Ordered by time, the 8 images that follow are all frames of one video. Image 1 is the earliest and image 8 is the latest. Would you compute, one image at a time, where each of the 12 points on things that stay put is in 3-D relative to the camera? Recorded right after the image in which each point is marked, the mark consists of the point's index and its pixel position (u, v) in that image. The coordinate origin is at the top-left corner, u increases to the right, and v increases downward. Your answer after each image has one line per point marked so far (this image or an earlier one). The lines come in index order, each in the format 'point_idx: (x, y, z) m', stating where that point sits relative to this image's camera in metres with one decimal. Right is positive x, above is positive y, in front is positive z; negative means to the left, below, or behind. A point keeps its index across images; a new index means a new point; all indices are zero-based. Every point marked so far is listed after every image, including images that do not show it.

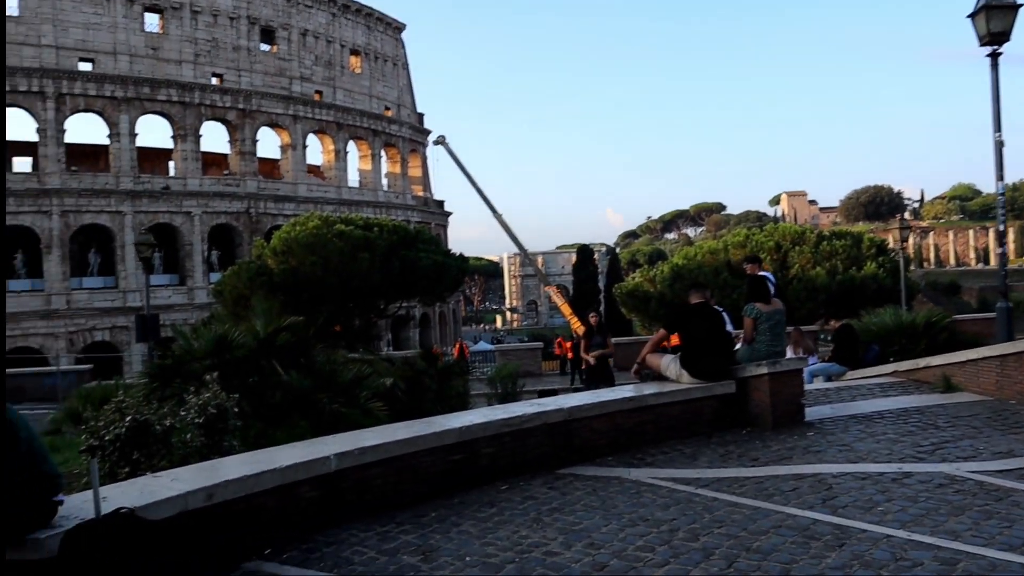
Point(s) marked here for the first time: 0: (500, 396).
0: (-0.3, -2.2, +19.5) m
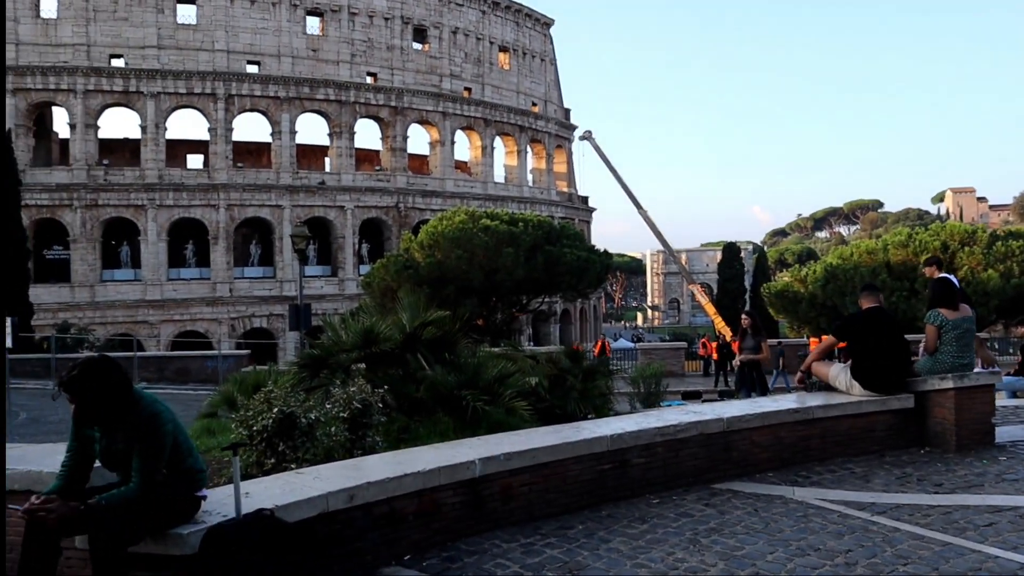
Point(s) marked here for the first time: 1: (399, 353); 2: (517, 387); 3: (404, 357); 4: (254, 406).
0: (+2.7, -2.2, +18.9) m
1: (-1.2, -0.7, +10.0) m
2: (+0.1, -1.0, +9.5) m
3: (-1.2, -0.8, +9.9) m
4: (-1.9, -0.9, +7.0) m
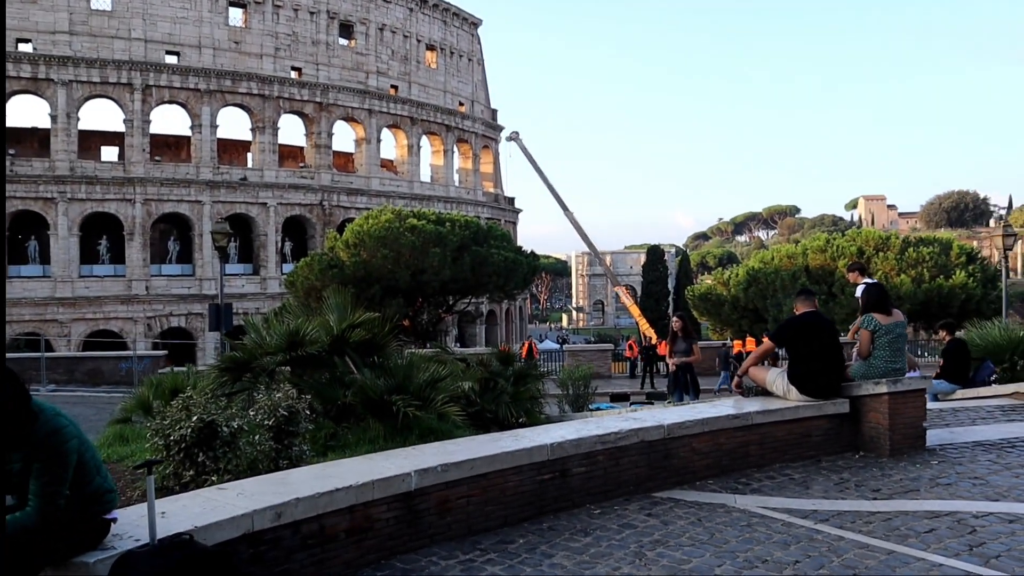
0: (+1.2, -2.2, +18.8) m
1: (-1.9, -0.7, +9.6) m
2: (-0.6, -1.0, +9.2) m
3: (-1.9, -0.8, +9.6) m
4: (-2.4, -0.9, +6.6) m
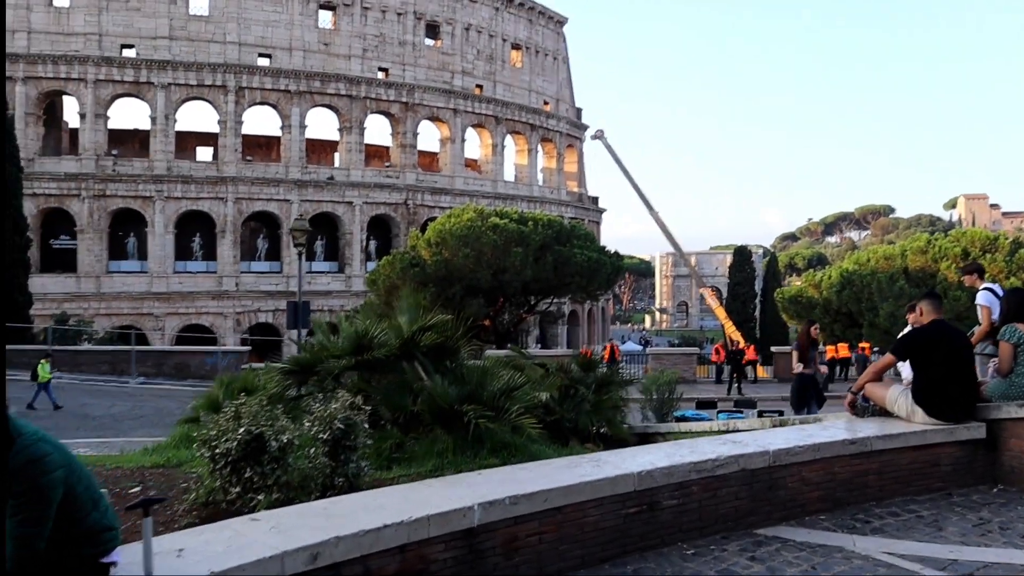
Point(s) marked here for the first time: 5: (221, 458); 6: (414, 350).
0: (+2.8, -2.3, +17.9) m
1: (-1.1, -0.7, +9.0) m
2: (+0.1, -1.0, +8.5) m
3: (-1.1, -0.8, +8.9) m
4: (-1.9, -0.9, +6.0) m
5: (-1.8, -1.0, +5.7) m
6: (-1.0, -0.6, +9.0) m
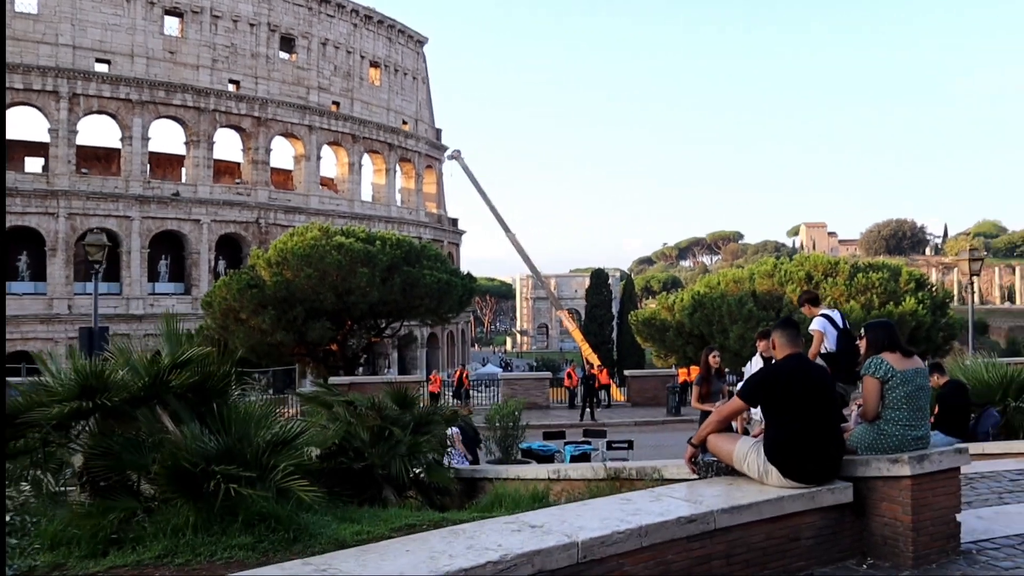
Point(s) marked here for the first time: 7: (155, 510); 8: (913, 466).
0: (-0.3, -2.7, +16.4) m
1: (-2.9, -0.9, +7.0) m
2: (-1.6, -1.2, +6.7) m
3: (-2.8, -0.9, +7.0) m
4: (-3.2, -1.0, +4.0) m
5: (-3.0, -1.2, +3.6) m
6: (-2.7, -0.8, +7.1) m
7: (-2.5, -1.5, +6.5) m
8: (+2.1, -0.9, +4.9) m
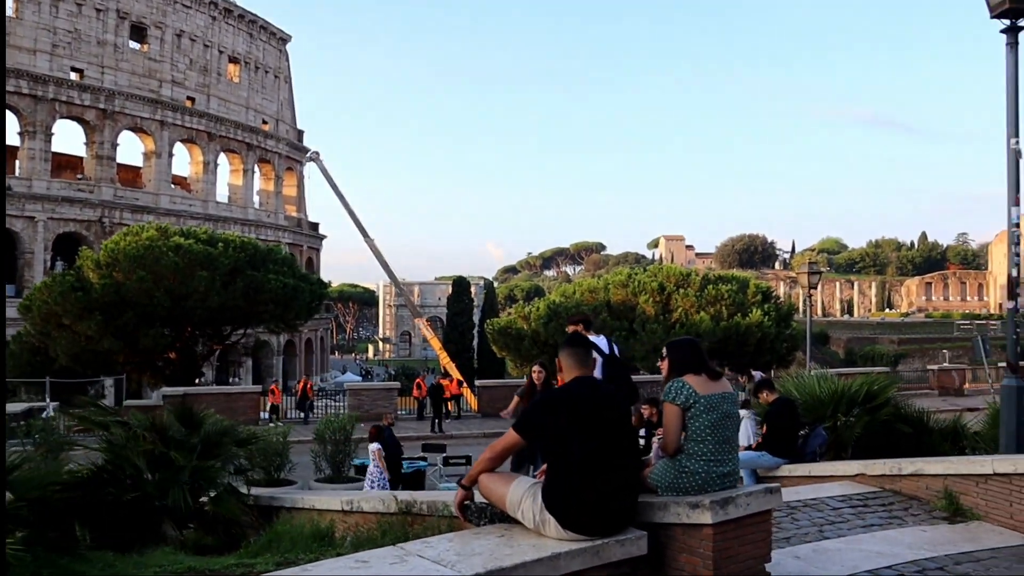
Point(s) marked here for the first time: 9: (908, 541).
0: (-3.1, -2.8, +15.1) m
1: (-4.3, -0.9, +5.5) m
2: (-3.0, -1.2, +5.4) m
3: (-4.3, -0.9, +5.5) m
4: (-4.2, -1.0, +2.4) m
5: (-4.0, -1.1, +2.1) m
6: (-4.2, -0.8, +5.6) m
7: (-3.9, -1.5, +5.0) m
8: (+0.9, -1.0, +4.1) m
9: (+2.4, -1.6, +5.7) m
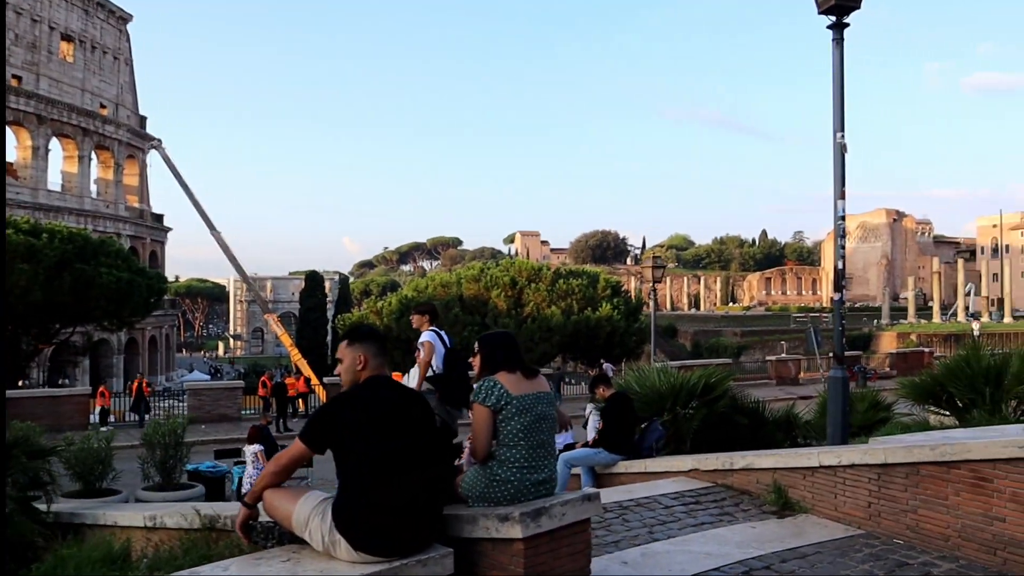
0: (-5.6, -2.7, +14.0) m
1: (-5.3, -0.8, +4.3) m
2: (-4.0, -1.2, +4.4) m
3: (-5.3, -0.9, +4.3) m
4: (-4.7, -0.9, +1.3) m
5: (-4.5, -1.1, +1.0) m
6: (-5.2, -0.7, +4.4) m
7: (-4.8, -1.5, +3.9) m
8: (+0.1, -0.9, +3.7) m
9: (+1.3, -1.5, +5.5) m
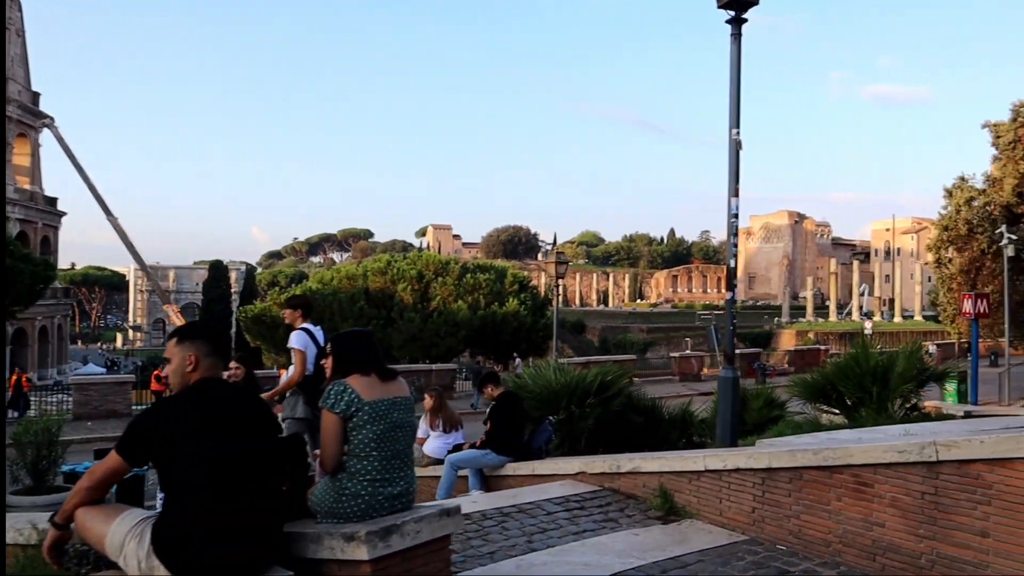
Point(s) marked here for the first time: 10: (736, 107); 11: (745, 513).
0: (-7.1, -2.5, +13.1) m
1: (-5.9, -0.7, +3.4) m
2: (-4.6, -1.1, +3.7) m
3: (-5.8, -0.8, +3.4) m
4: (-5.0, -0.8, +0.5) m
5: (-4.8, -1.0, +0.3) m
6: (-5.8, -0.6, +3.6) m
7: (-5.4, -1.4, +3.1) m
8: (-0.5, -0.9, +3.3) m
9: (+0.6, -1.5, +5.3) m
10: (+1.9, +1.5, +7.8) m
11: (+1.4, -1.4, +5.7) m
